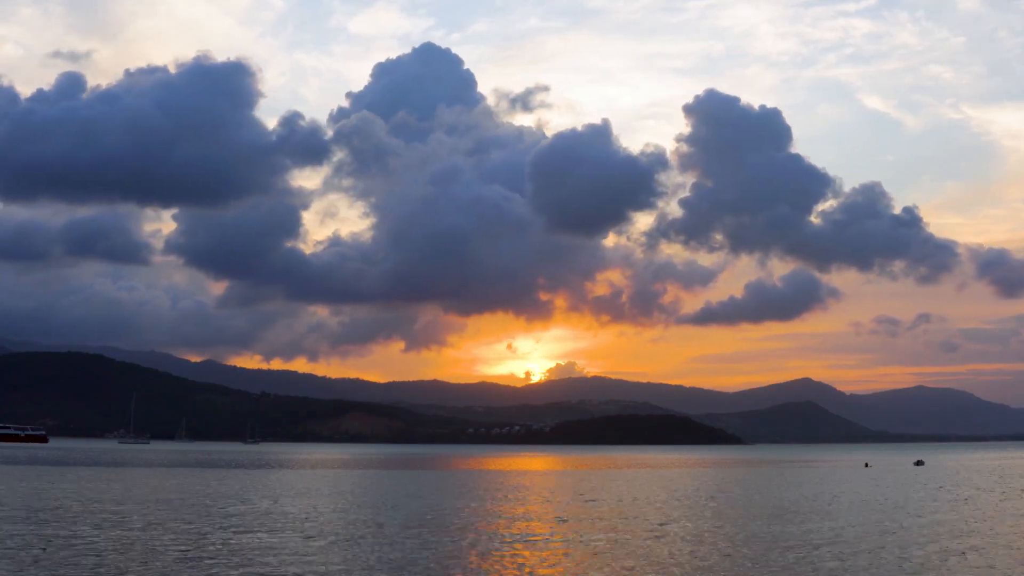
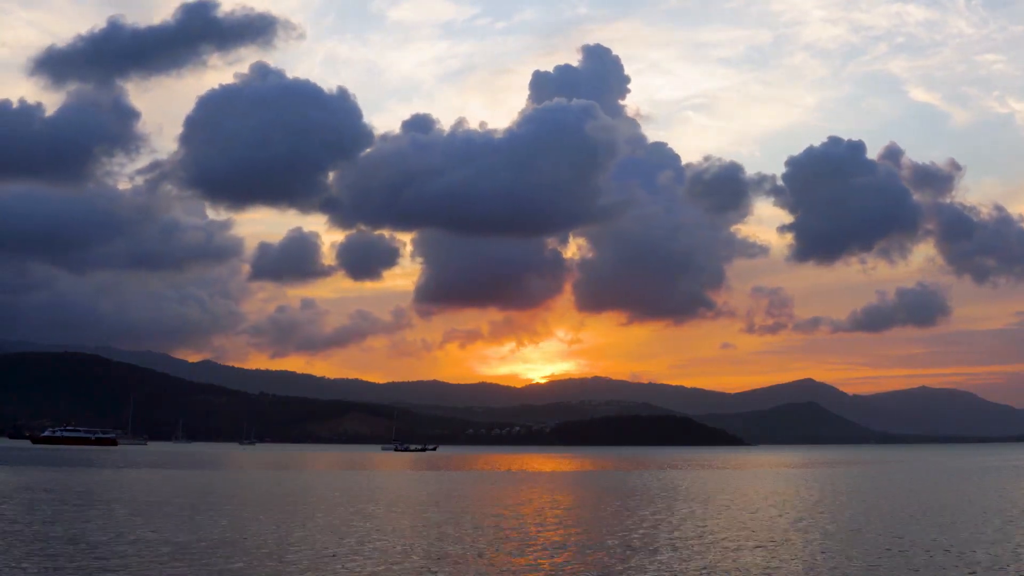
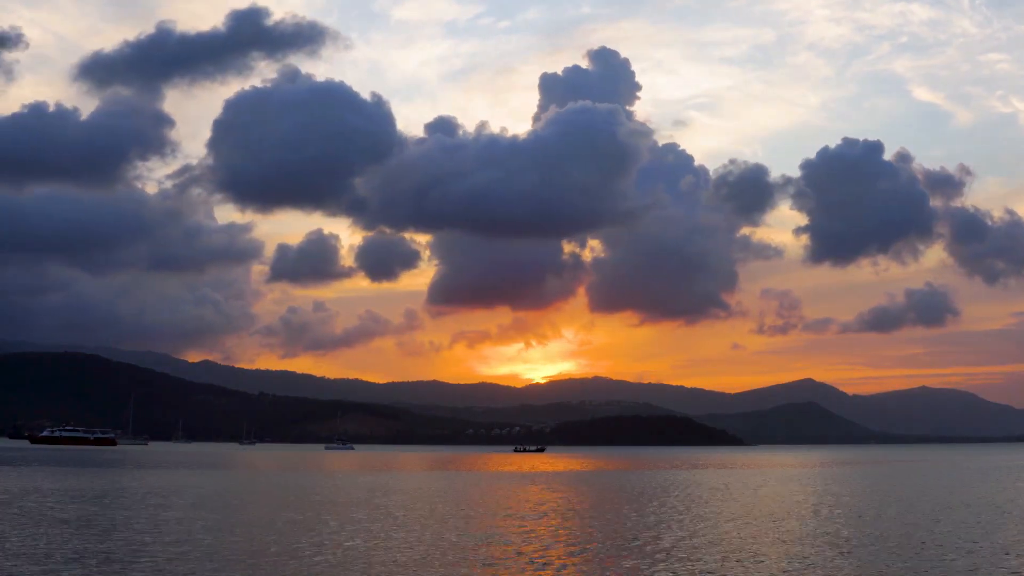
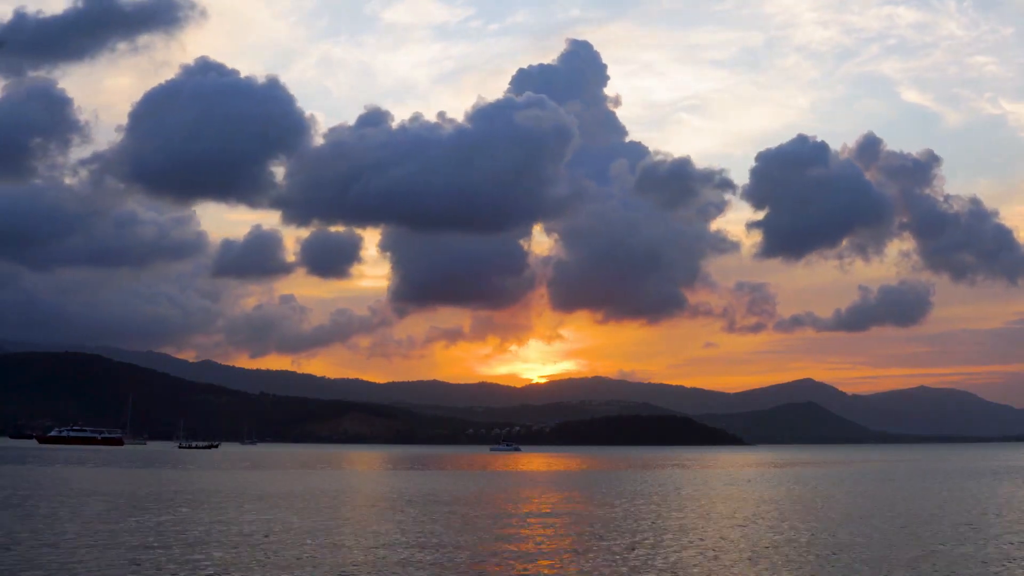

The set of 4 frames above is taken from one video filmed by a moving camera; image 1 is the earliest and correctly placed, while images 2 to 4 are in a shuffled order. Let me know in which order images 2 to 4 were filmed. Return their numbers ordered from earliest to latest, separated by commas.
4, 2, 3
